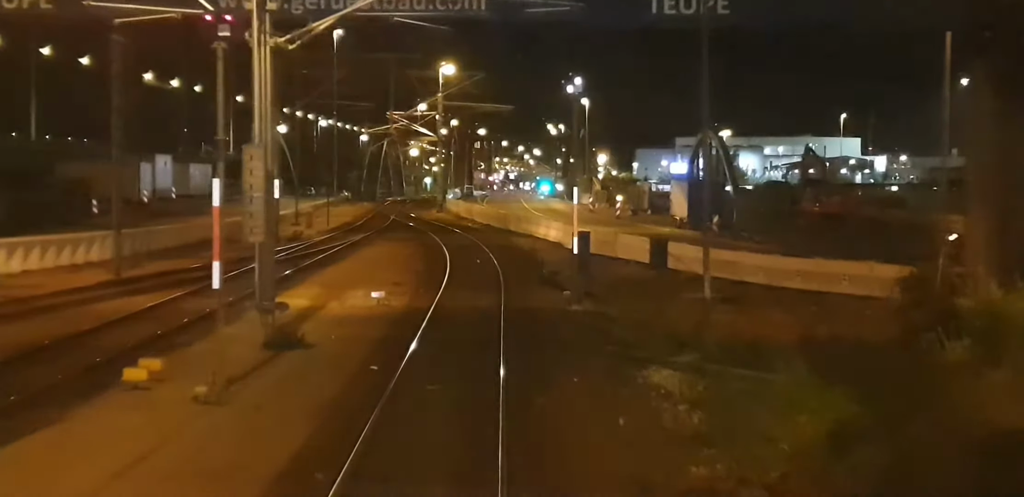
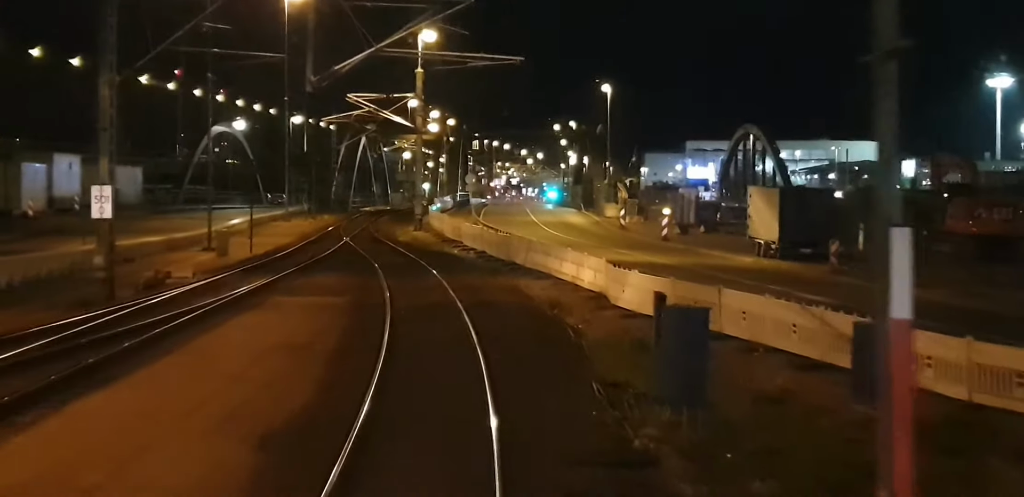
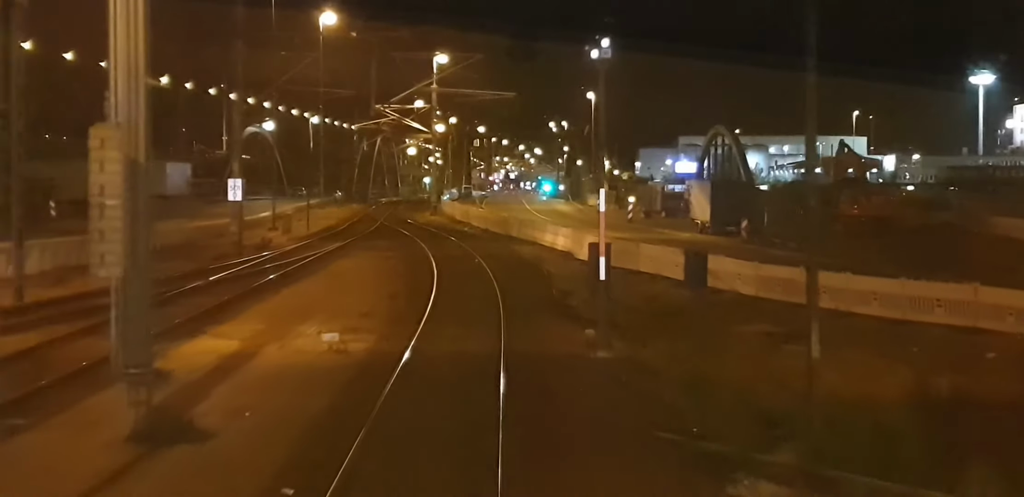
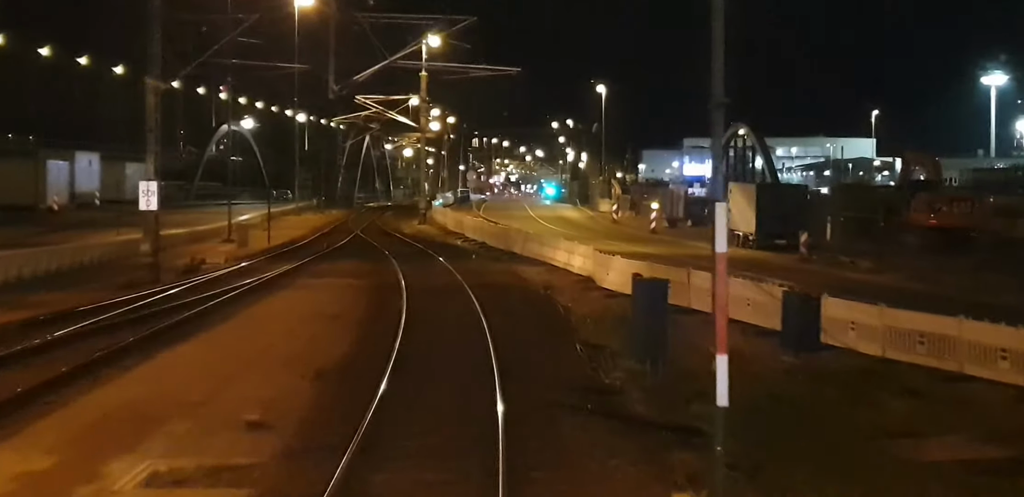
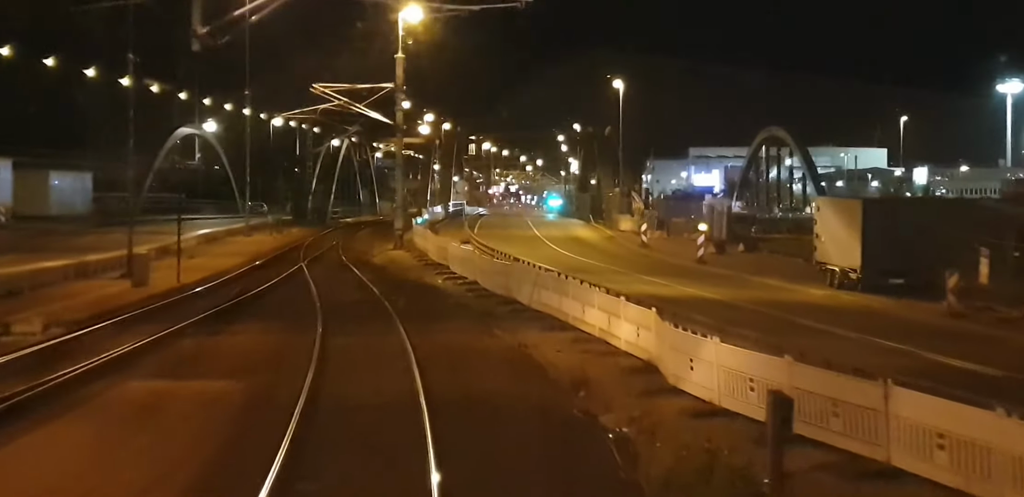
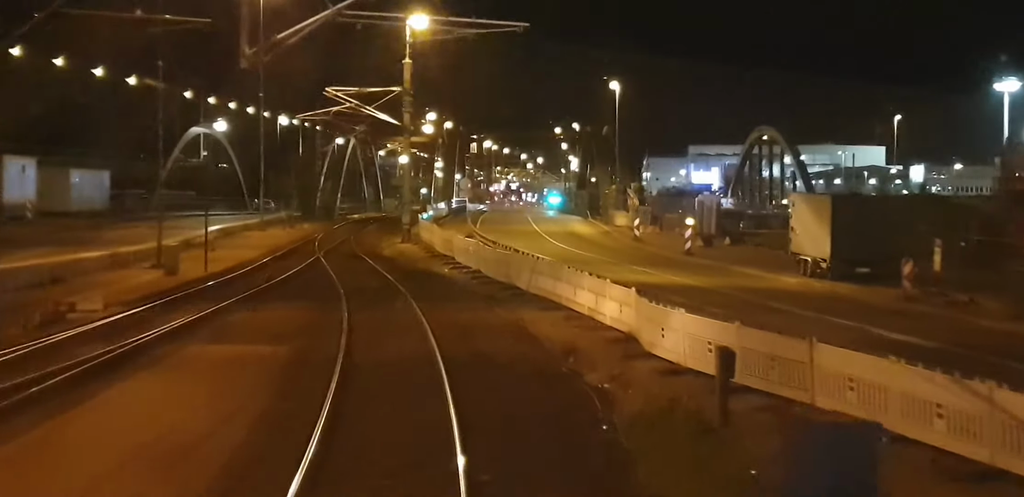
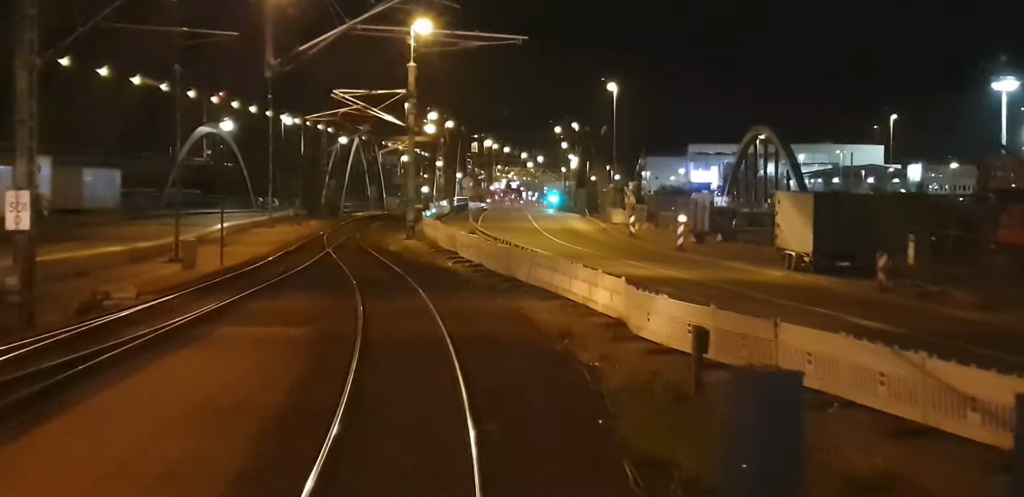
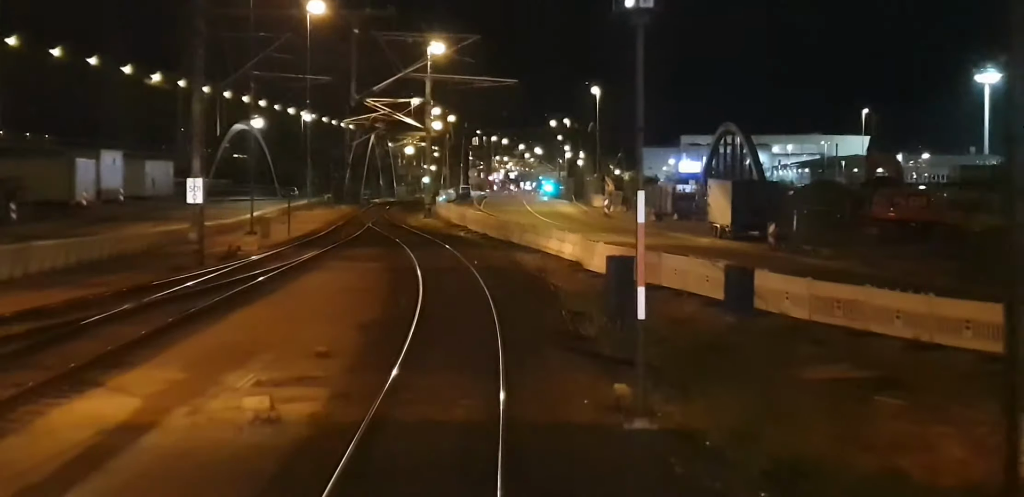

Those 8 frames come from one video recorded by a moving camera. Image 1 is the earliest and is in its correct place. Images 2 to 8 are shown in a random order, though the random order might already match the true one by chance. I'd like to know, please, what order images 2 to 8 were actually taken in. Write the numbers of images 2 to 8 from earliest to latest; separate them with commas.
3, 8, 4, 2, 7, 6, 5
